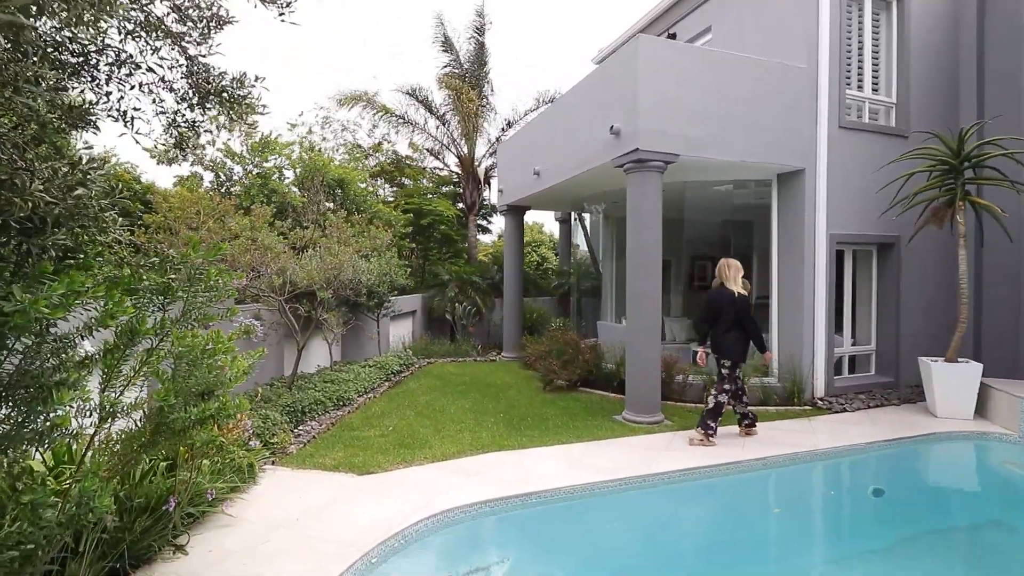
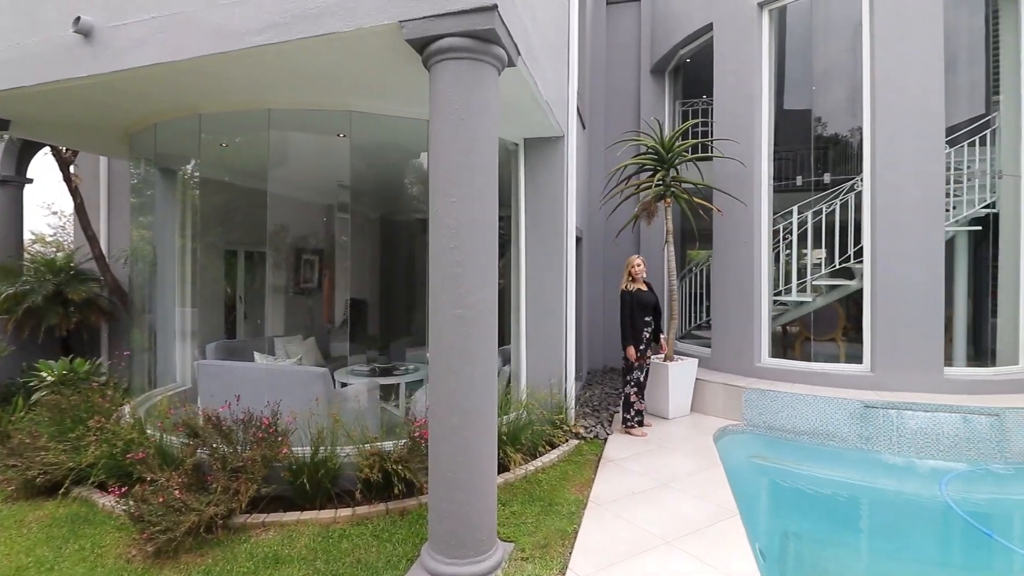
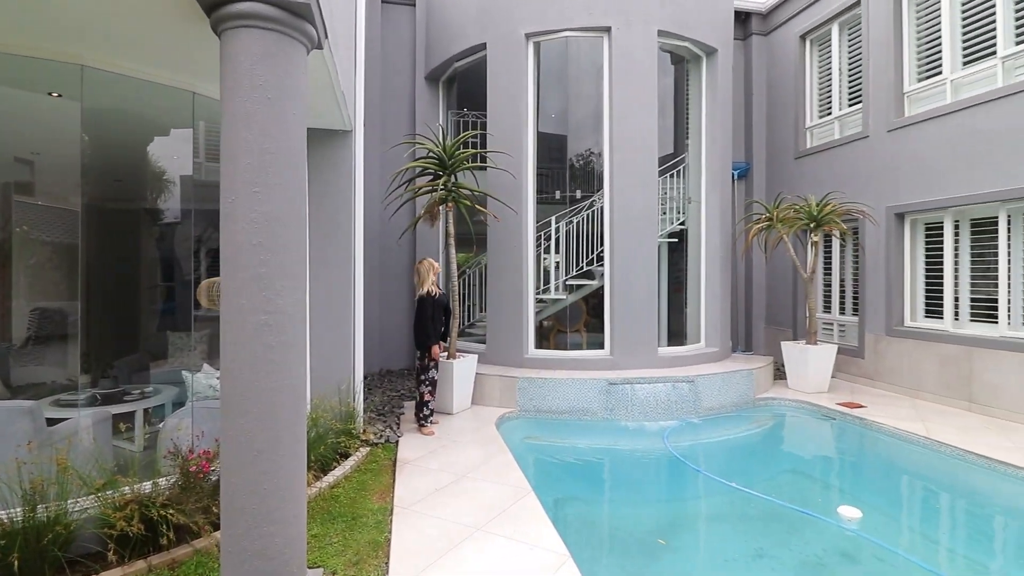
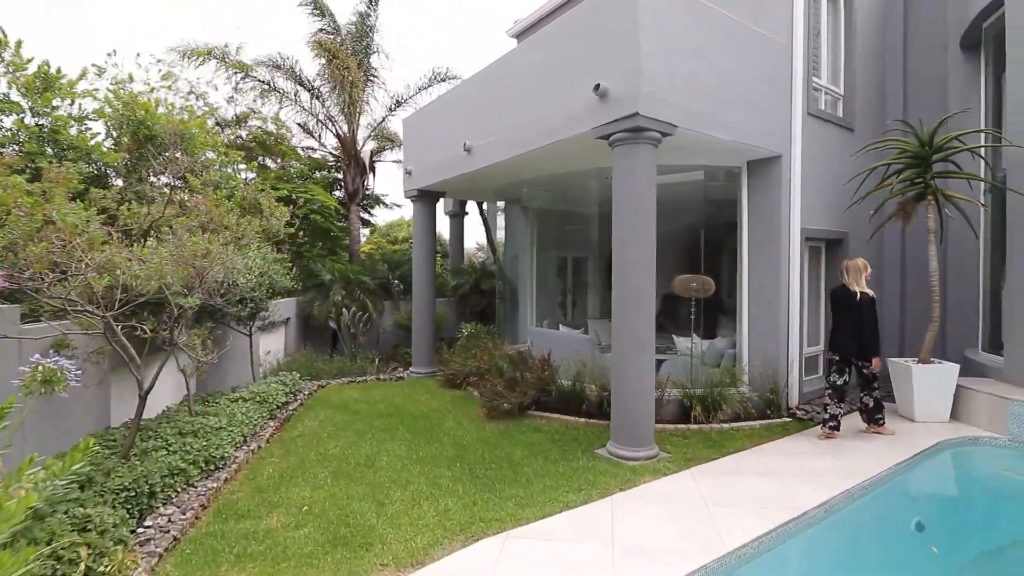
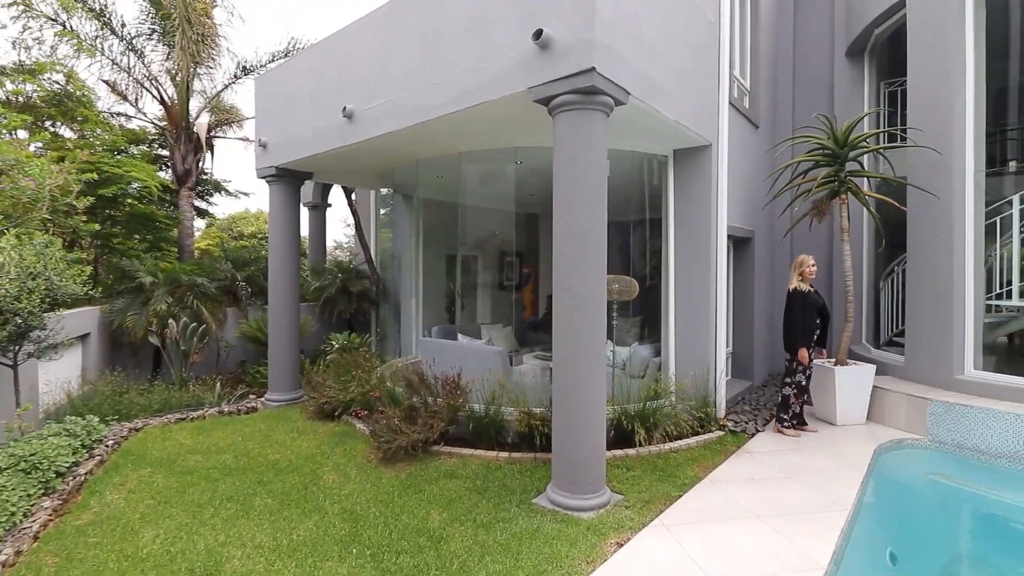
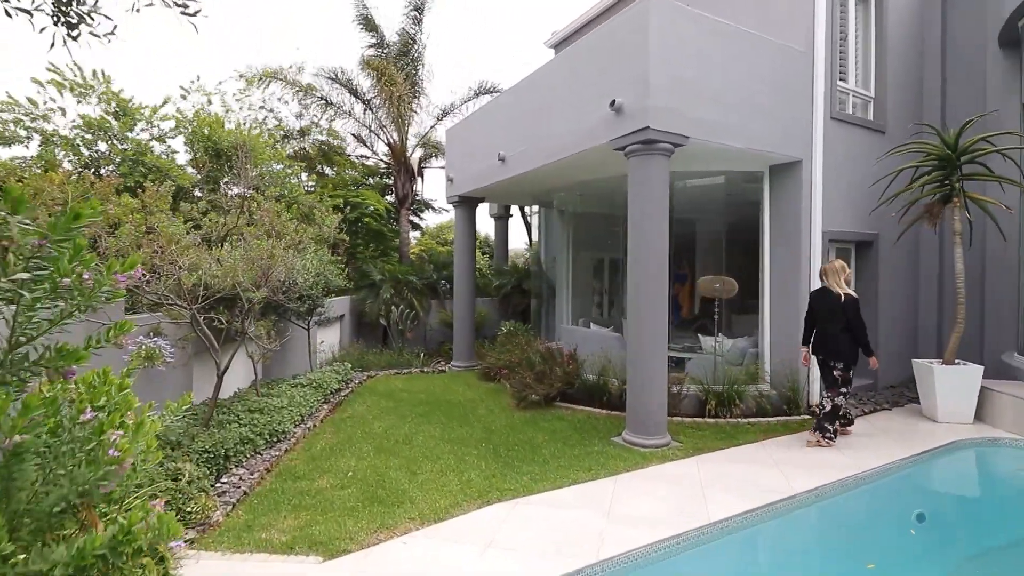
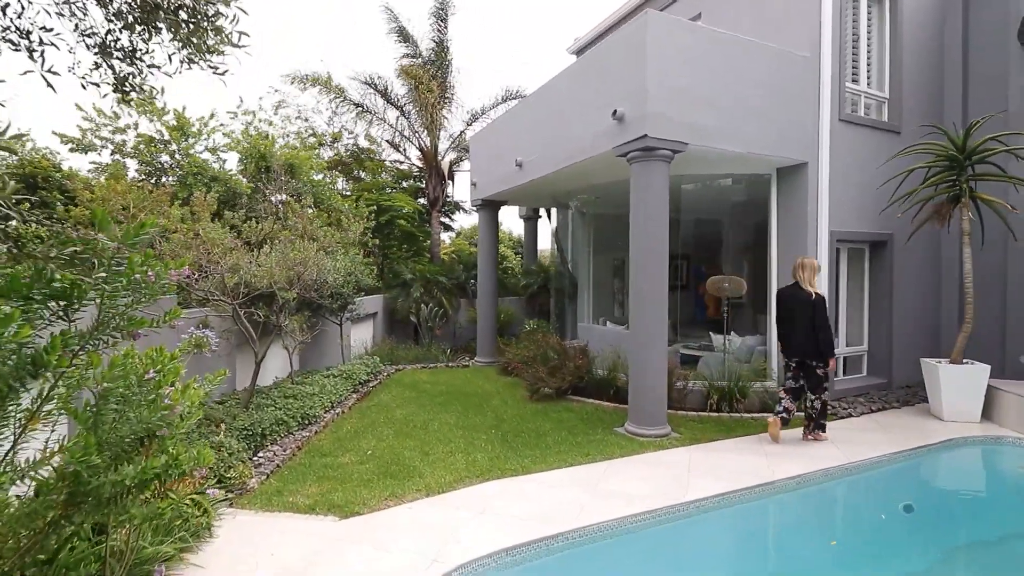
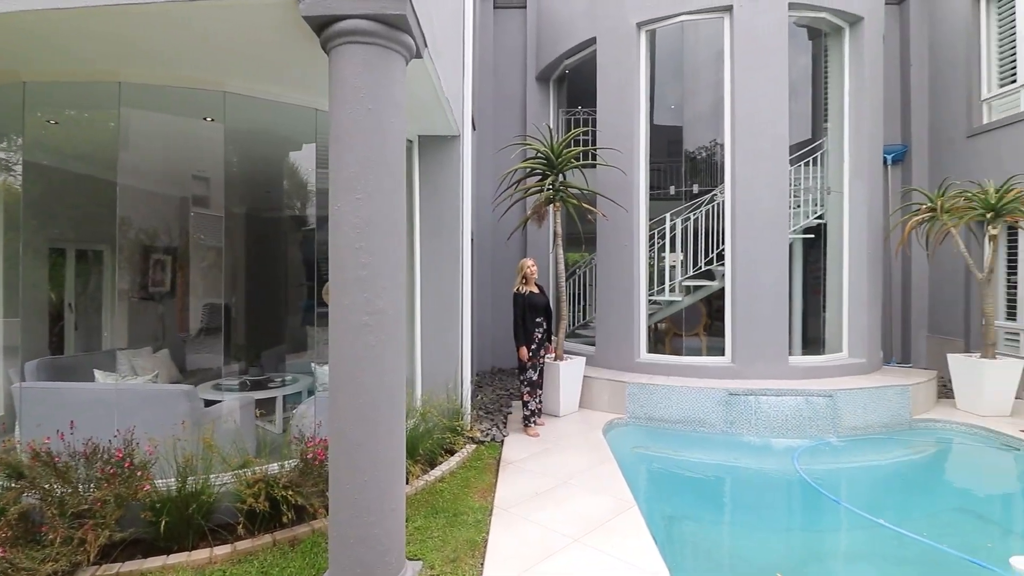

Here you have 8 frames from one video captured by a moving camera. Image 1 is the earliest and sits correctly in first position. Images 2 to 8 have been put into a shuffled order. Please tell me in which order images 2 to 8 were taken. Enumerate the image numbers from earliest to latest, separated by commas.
7, 6, 4, 5, 2, 8, 3
